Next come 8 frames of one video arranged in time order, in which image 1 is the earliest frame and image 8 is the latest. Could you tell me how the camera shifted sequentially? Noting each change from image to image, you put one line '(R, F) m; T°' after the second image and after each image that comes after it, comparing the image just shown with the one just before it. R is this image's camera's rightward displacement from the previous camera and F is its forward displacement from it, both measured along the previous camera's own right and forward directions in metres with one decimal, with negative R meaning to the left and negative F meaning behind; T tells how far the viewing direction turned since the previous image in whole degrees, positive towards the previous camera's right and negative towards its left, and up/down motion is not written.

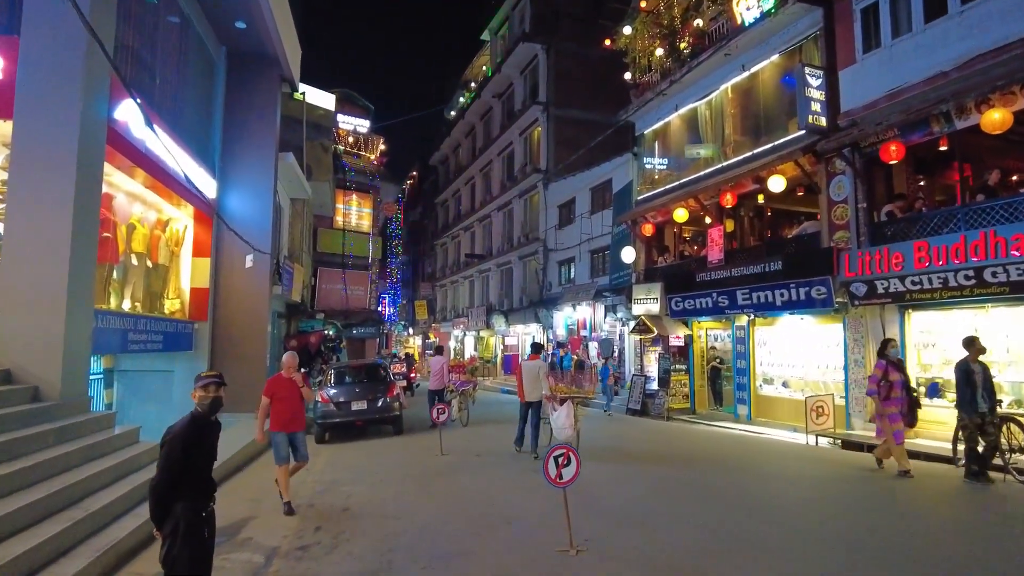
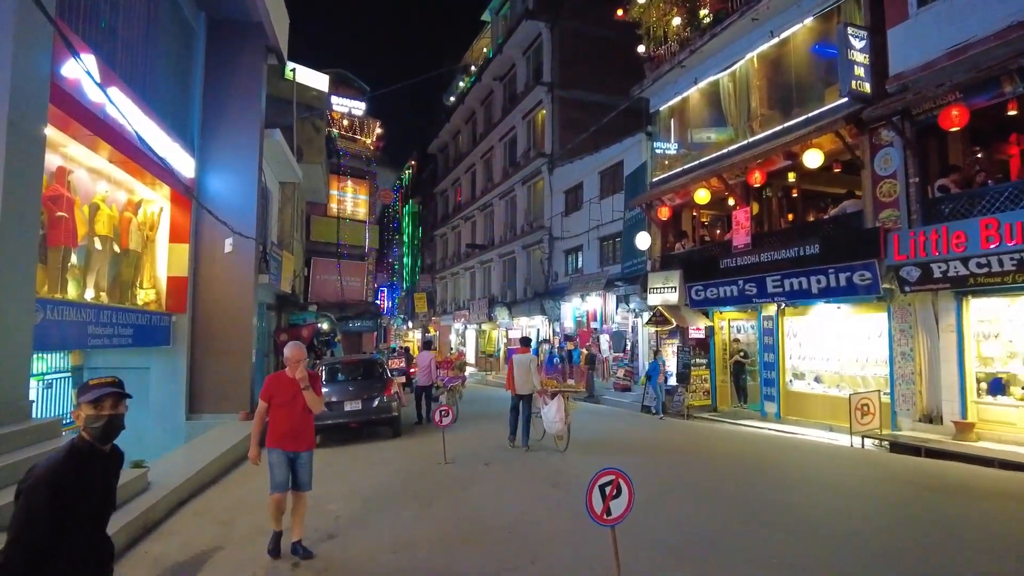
(-0.2, +1.3) m; 0°
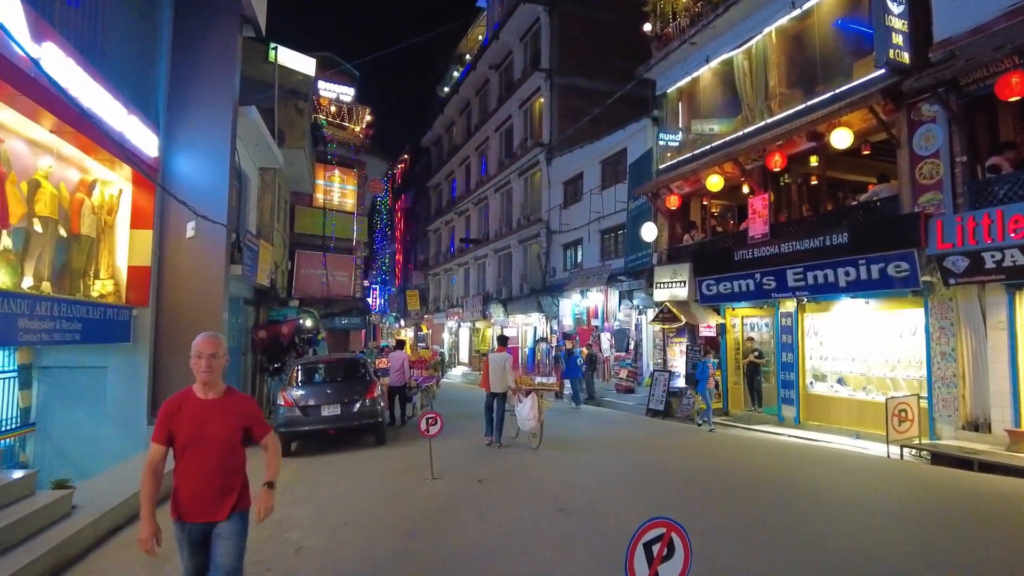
(0.0, +1.2) m; 0°
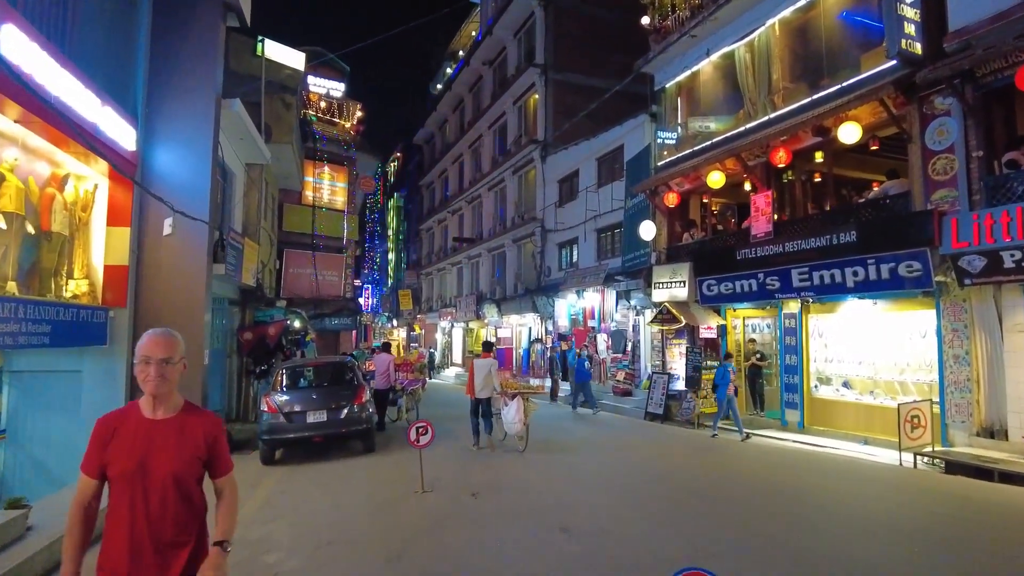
(0.0, +0.5) m; +1°
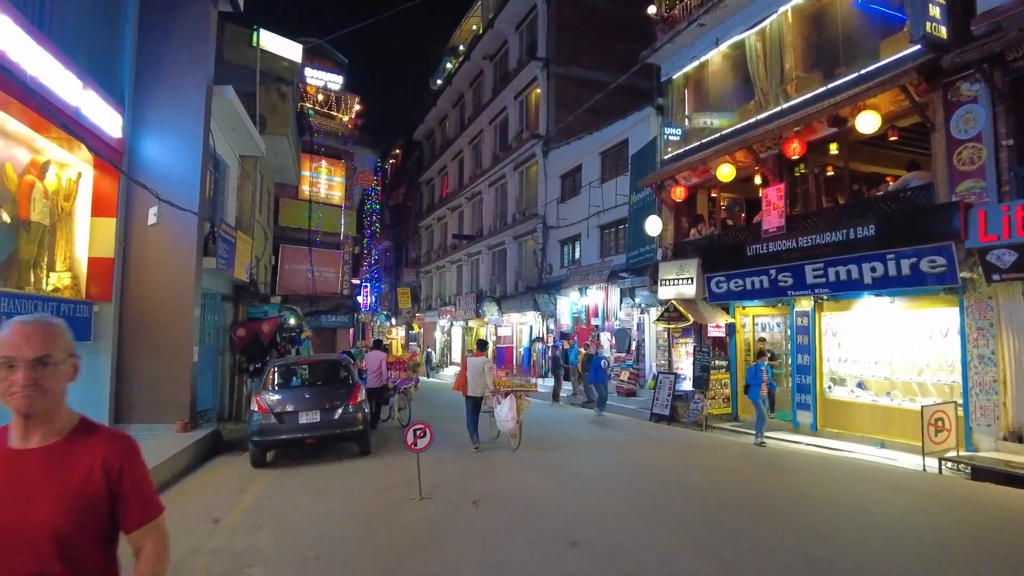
(-0.1, +0.5) m; 0°
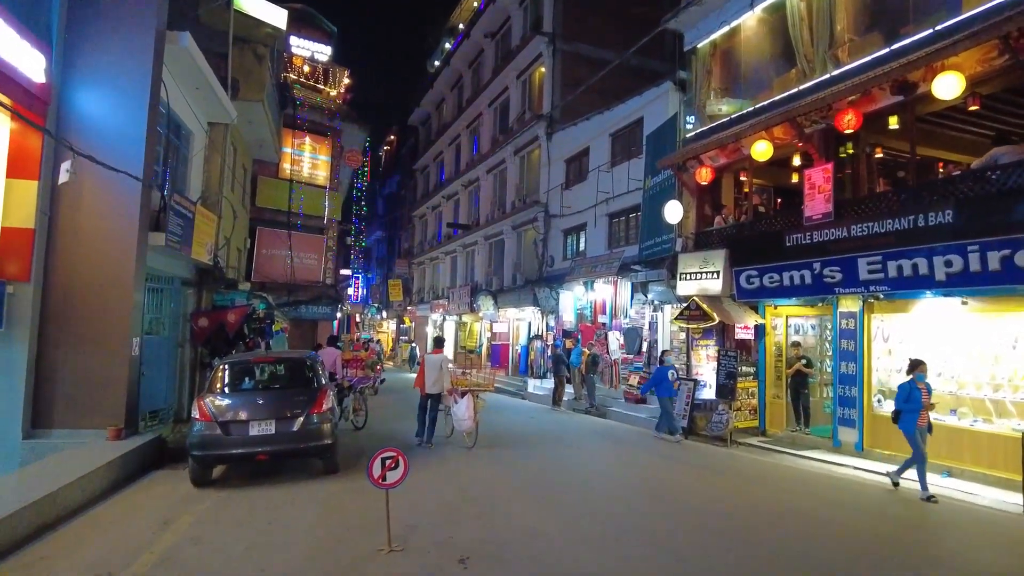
(-0.1, +1.8) m; 0°
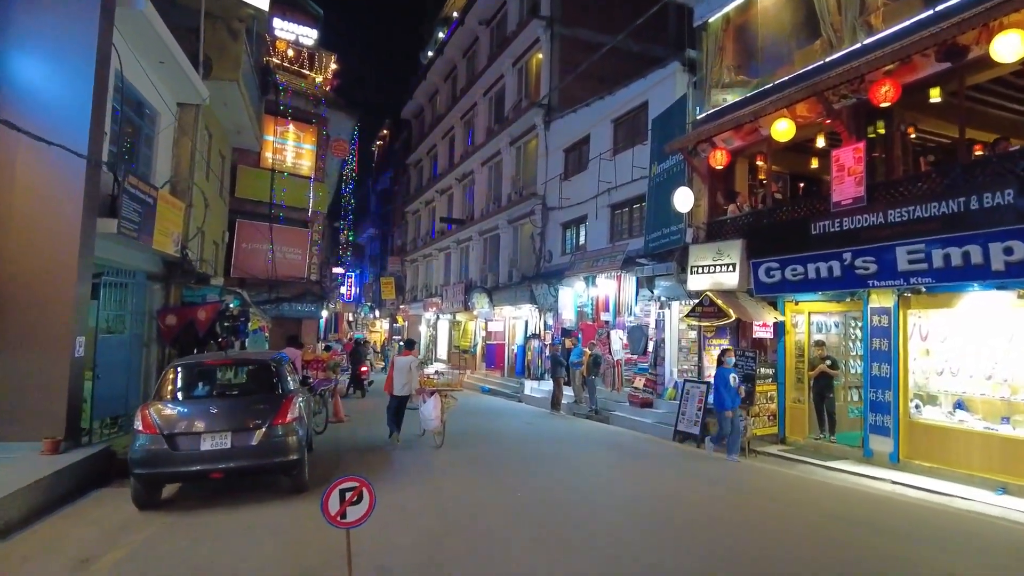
(0.0, +1.1) m; 0°
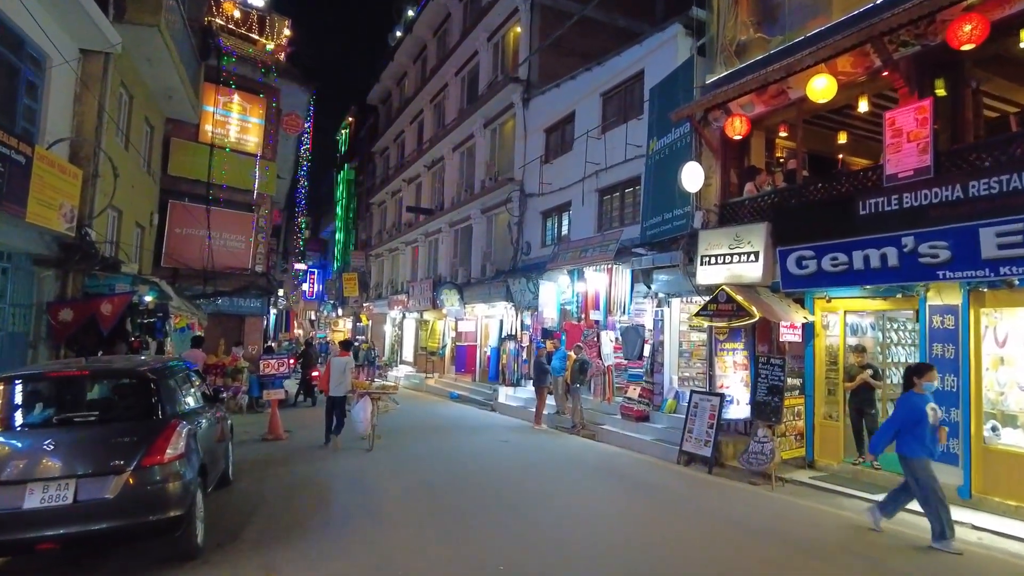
(-0.1, +2.1) m; +3°
